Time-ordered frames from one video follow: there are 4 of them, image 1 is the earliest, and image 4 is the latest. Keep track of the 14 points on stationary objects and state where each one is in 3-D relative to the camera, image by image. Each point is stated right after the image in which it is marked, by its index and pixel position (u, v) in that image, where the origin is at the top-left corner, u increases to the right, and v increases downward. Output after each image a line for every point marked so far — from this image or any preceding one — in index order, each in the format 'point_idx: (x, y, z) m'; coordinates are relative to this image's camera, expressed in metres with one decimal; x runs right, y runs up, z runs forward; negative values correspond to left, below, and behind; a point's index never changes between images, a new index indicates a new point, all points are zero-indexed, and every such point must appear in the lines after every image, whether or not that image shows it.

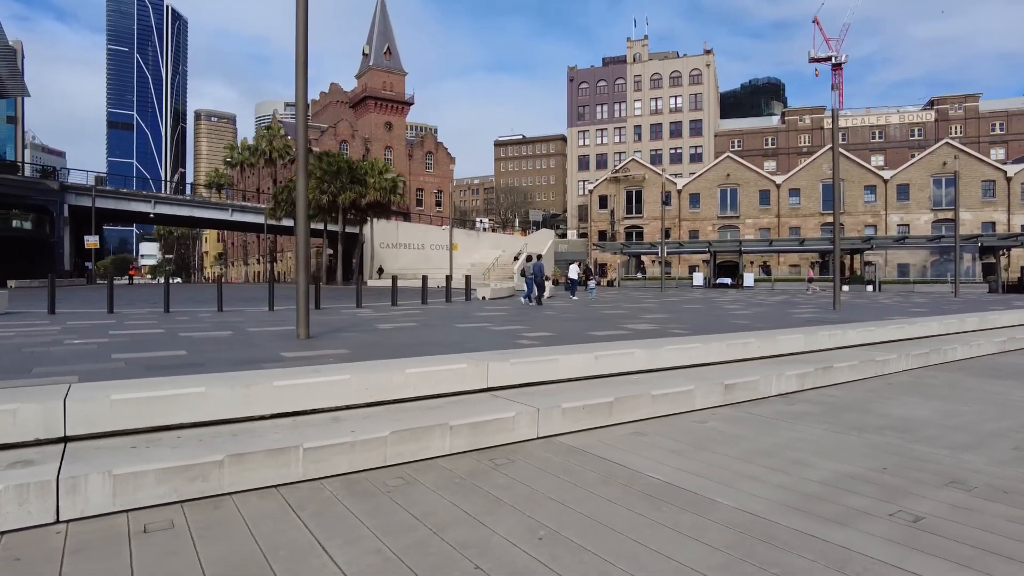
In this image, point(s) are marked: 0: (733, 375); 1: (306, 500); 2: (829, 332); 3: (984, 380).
0: (+2.8, -1.1, +8.1) m
1: (-1.5, -1.6, +4.7) m
2: (+5.3, -0.7, +10.6) m
3: (+7.2, -1.4, +9.7) m
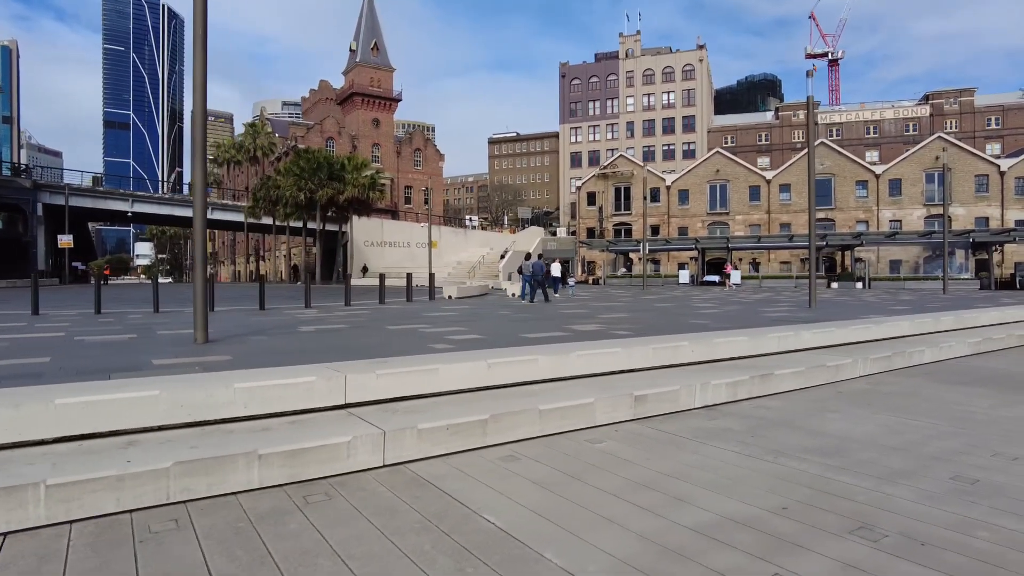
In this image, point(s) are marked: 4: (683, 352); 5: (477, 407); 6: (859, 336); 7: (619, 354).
0: (+1.5, -1.1, +7.1) m
1: (-2.8, -1.6, +3.7) m
2: (+4.0, -0.7, +9.5) m
3: (+5.9, -1.3, +8.6) m
4: (+2.3, -0.8, +8.4) m
5: (-0.3, -1.1, +6.0) m
6: (+6.0, -0.8, +11.0) m
7: (+1.3, -0.8, +7.7) m
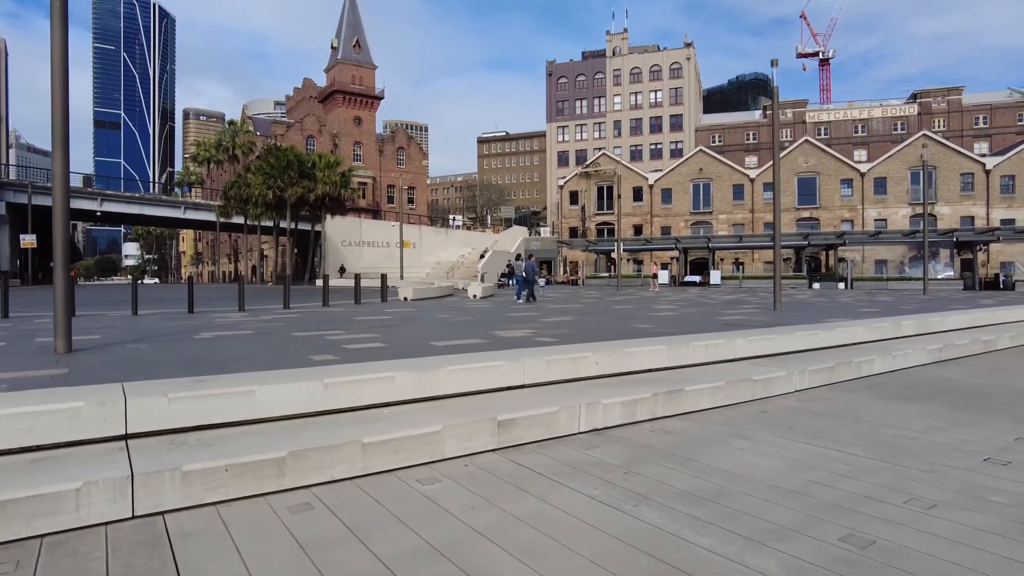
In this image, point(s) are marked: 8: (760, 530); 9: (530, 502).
0: (+0.1, -1.1, +6.0) m
1: (-4.2, -1.6, +2.6) m
2: (+2.6, -0.7, +8.5) m
3: (+4.5, -1.4, +7.6) m
4: (+0.8, -0.9, +7.3) m
5: (-1.7, -1.2, +4.9) m
6: (+4.5, -0.9, +9.9) m
7: (-0.1, -0.8, +6.6) m
8: (+1.5, -1.5, +3.9) m
9: (+0.1, -1.5, +4.4) m
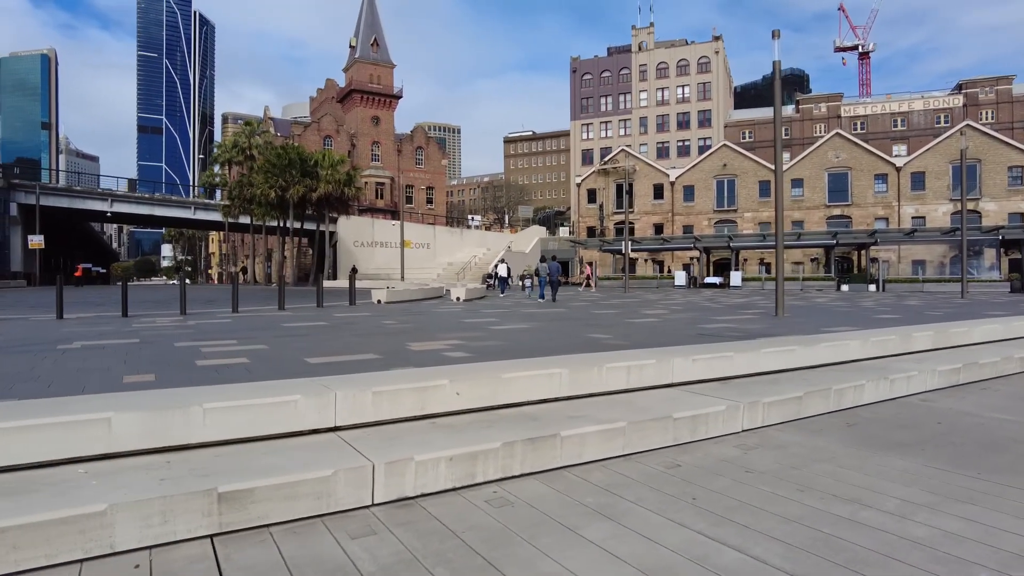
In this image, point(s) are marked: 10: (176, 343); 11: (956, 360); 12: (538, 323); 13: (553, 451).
0: (-1.4, -1.1, +4.1) m
1: (-5.9, -1.6, +0.9) m
2: (+1.1, -0.8, +6.4) m
3: (+3.0, -1.4, +5.4) m
4: (-0.6, -0.9, +5.3) m
5: (-3.3, -1.2, +3.1) m
6: (+3.2, -0.9, +7.8) m
7: (-1.6, -0.9, +4.7) m
8: (-0.1, -1.5, +1.9) m
9: (-1.5, -1.5, +2.5) m
10: (-5.3, -0.9, +10.2) m
11: (+6.4, -1.0, +9.2) m
12: (+0.6, -0.8, +14.1) m
13: (+0.3, -1.2, +4.8) m
